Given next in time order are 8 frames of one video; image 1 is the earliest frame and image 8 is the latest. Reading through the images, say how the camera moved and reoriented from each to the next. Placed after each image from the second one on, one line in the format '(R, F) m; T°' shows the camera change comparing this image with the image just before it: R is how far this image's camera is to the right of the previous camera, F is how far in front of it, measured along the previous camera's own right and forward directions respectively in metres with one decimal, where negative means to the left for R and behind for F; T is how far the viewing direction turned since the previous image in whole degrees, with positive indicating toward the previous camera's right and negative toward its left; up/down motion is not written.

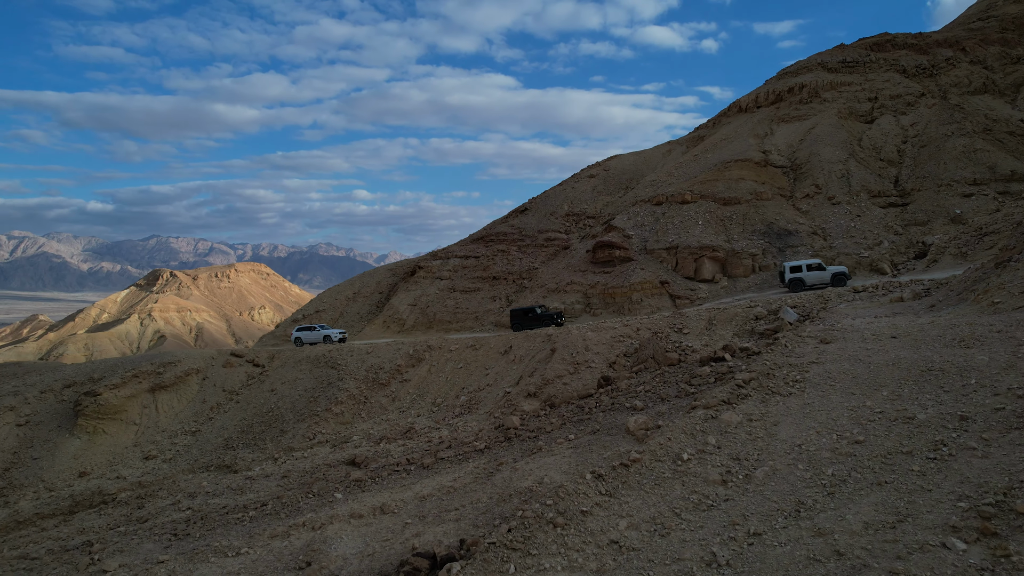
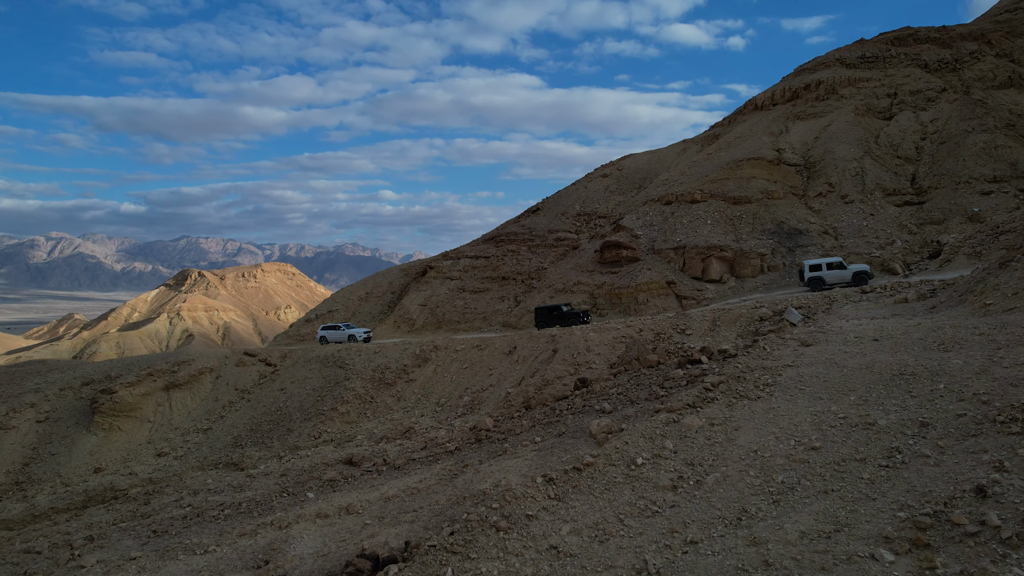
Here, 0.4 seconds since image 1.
(+0.7, +0.1) m; -2°
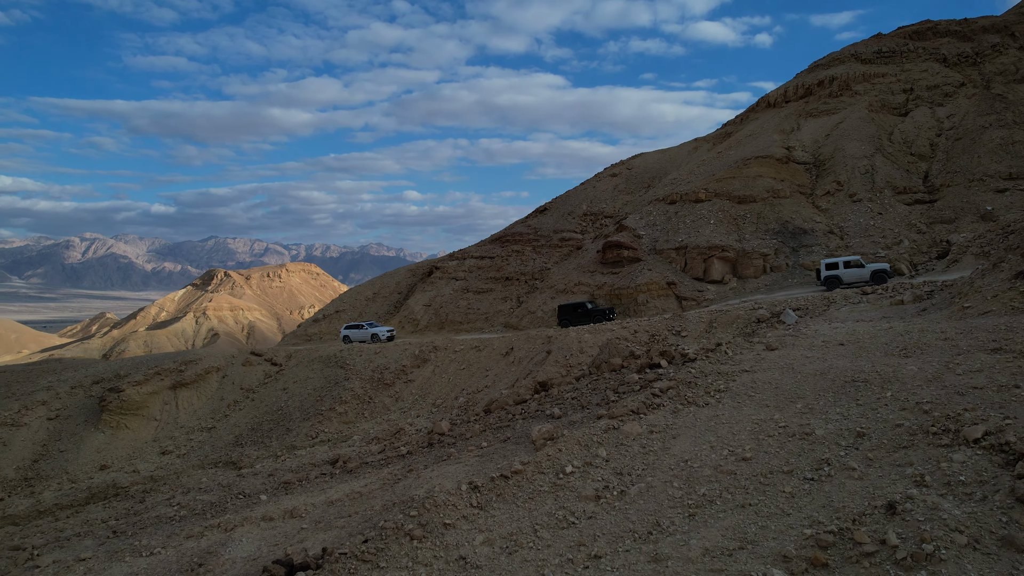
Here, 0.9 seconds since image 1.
(+0.9, +0.2) m; -2°
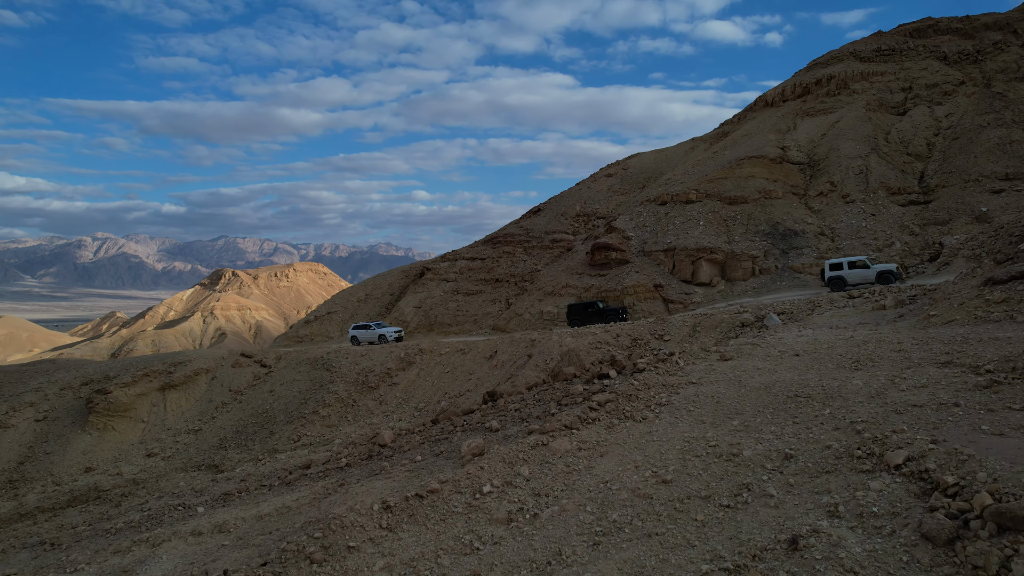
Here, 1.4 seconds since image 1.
(+0.8, +0.3) m; -1°
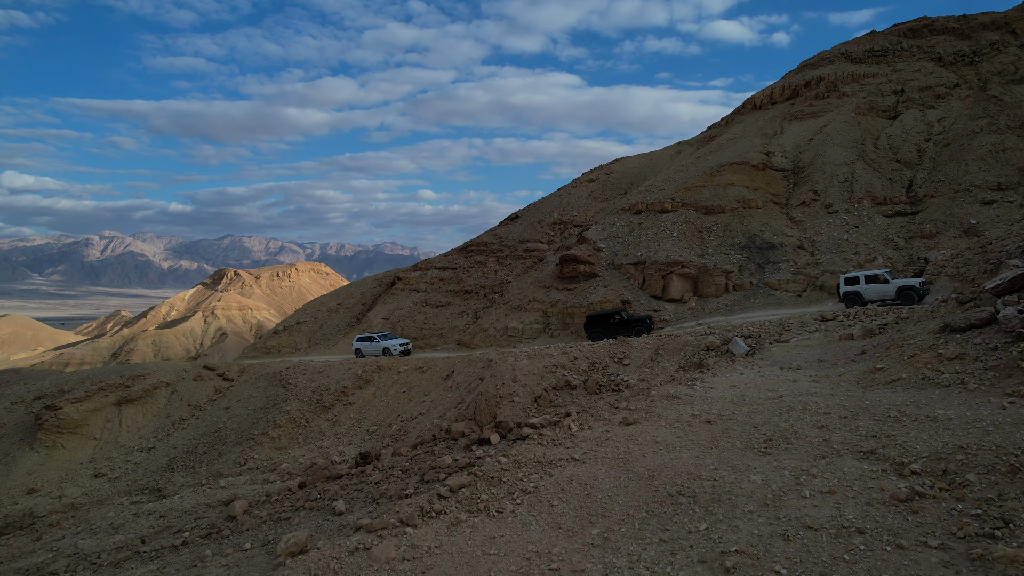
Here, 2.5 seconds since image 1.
(+1.5, +1.3) m; 0°
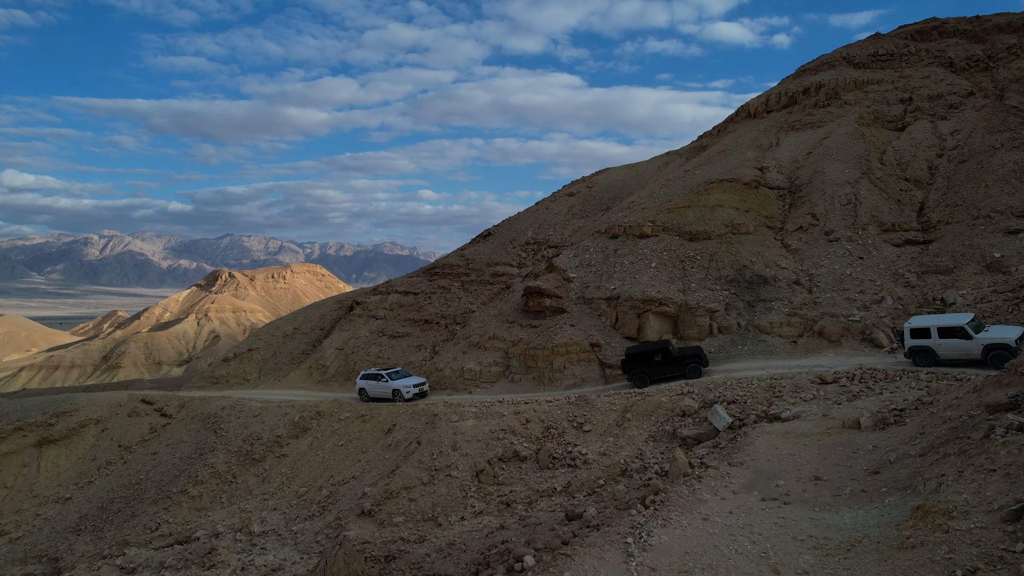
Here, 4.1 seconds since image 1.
(+1.4, +2.8) m; 0°
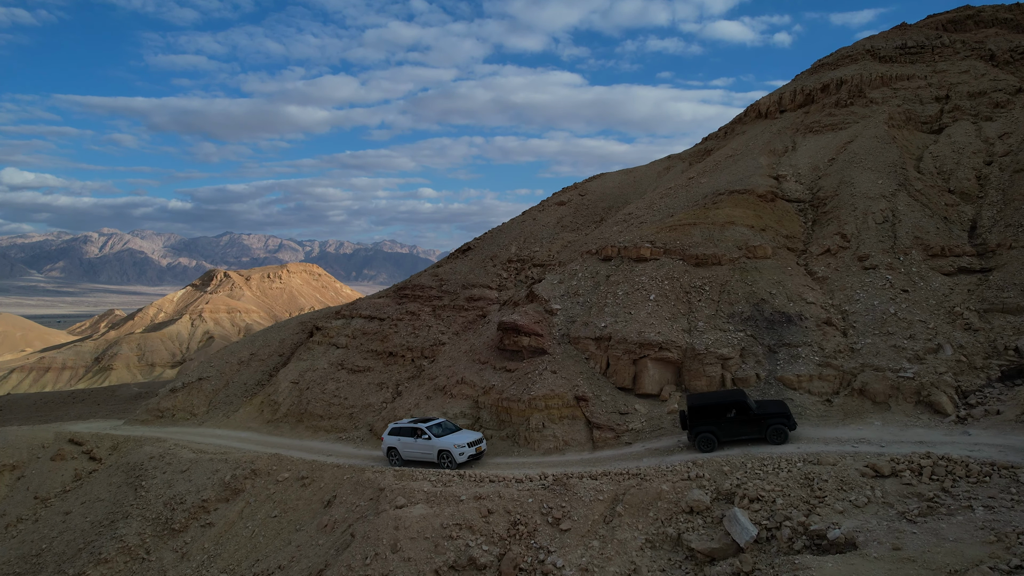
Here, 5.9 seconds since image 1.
(+0.8, +3.4) m; 0°
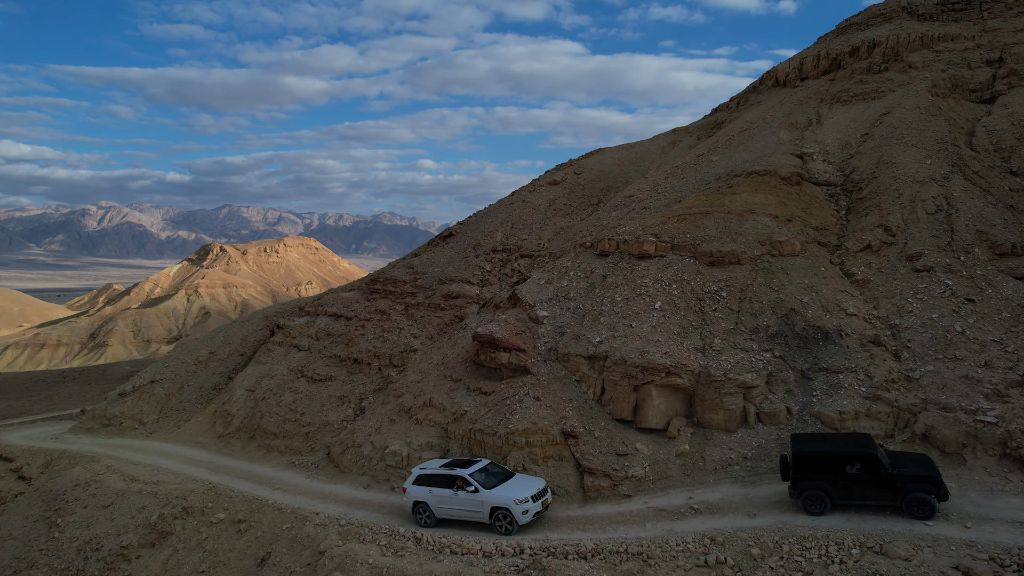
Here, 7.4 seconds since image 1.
(+0.5, +3.0) m; 0°
